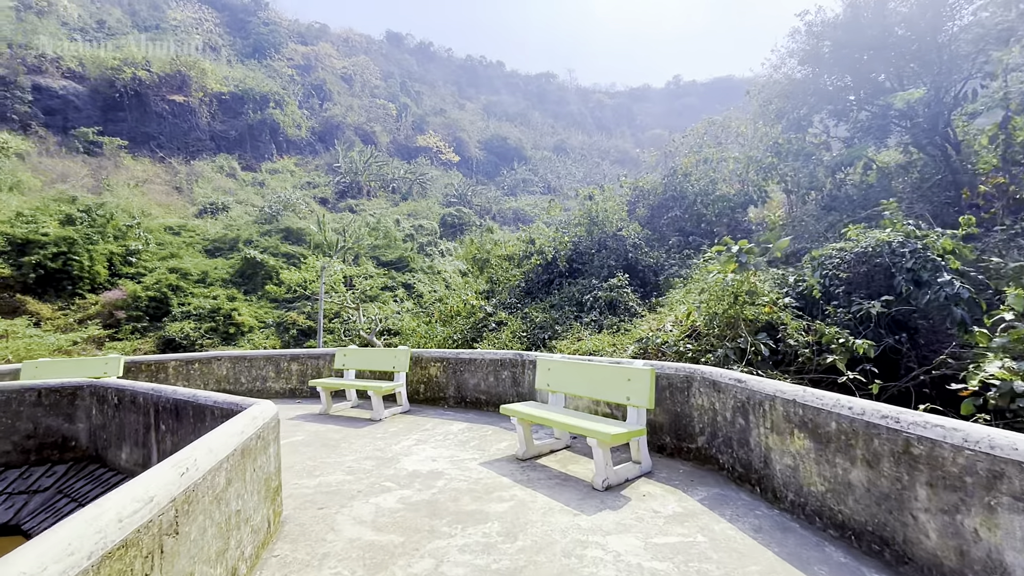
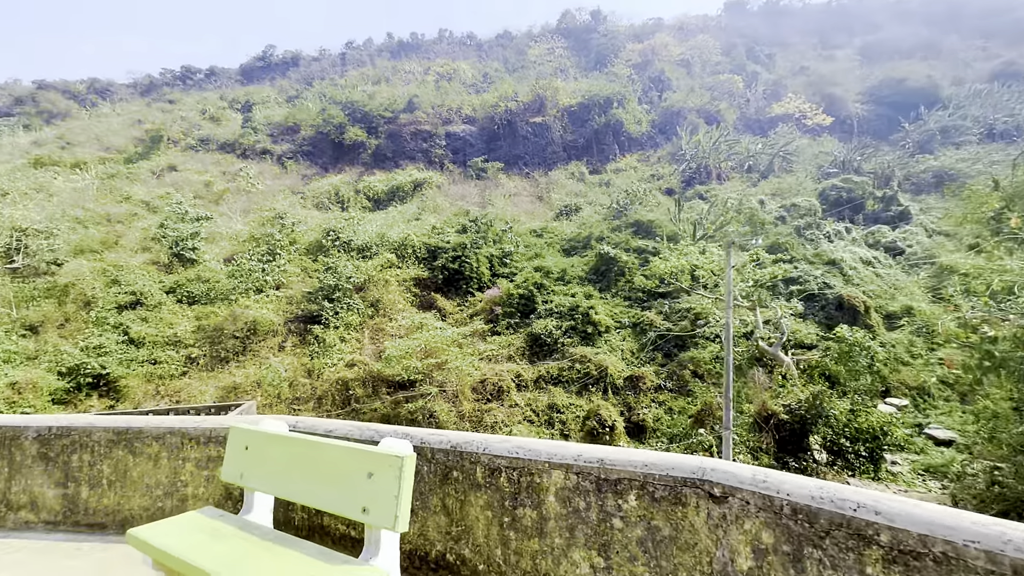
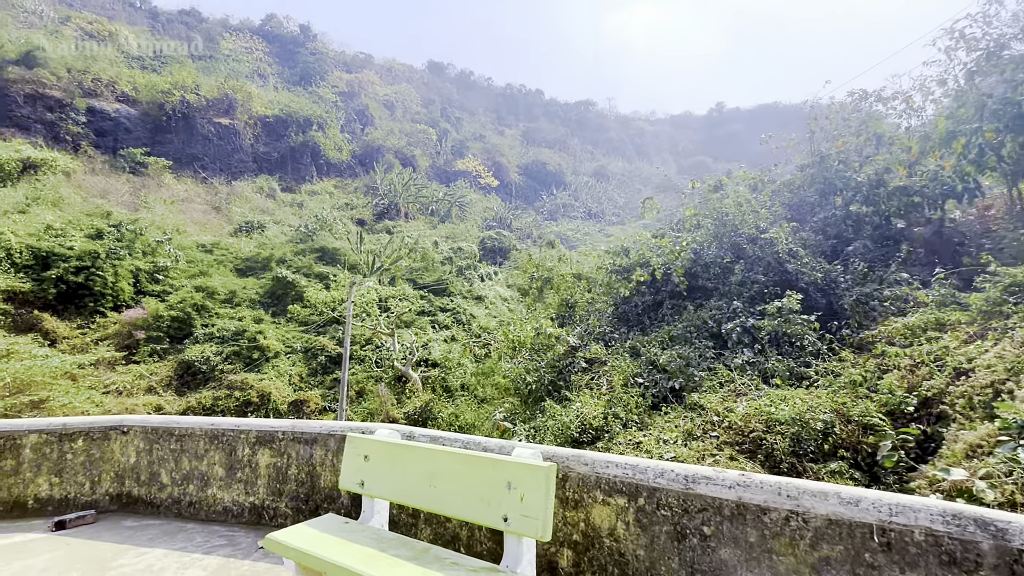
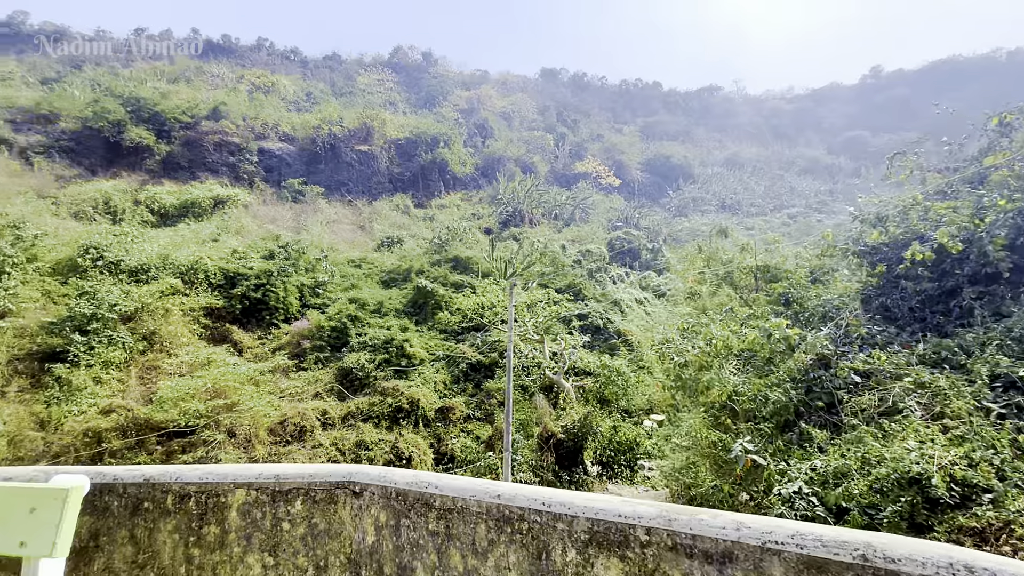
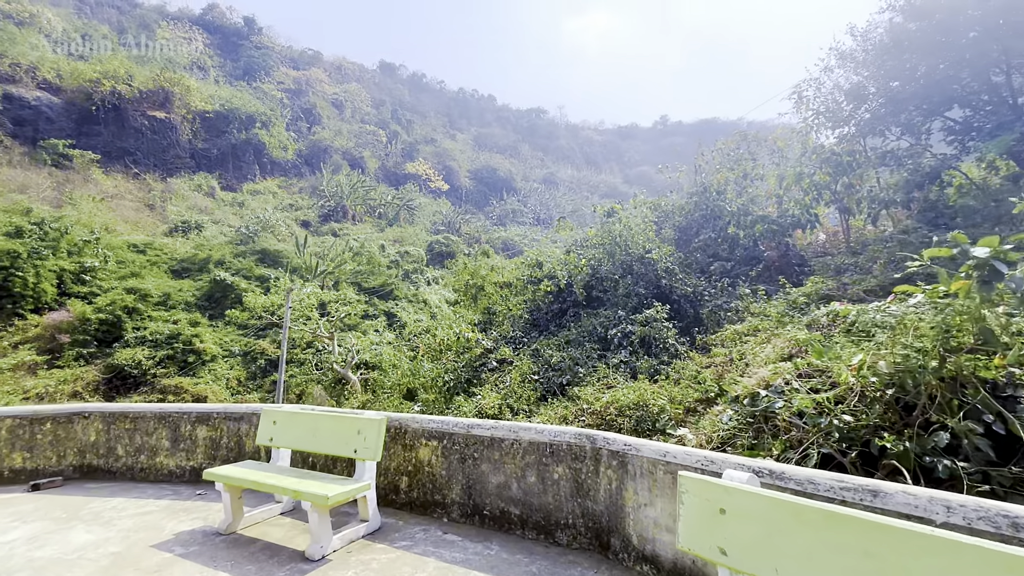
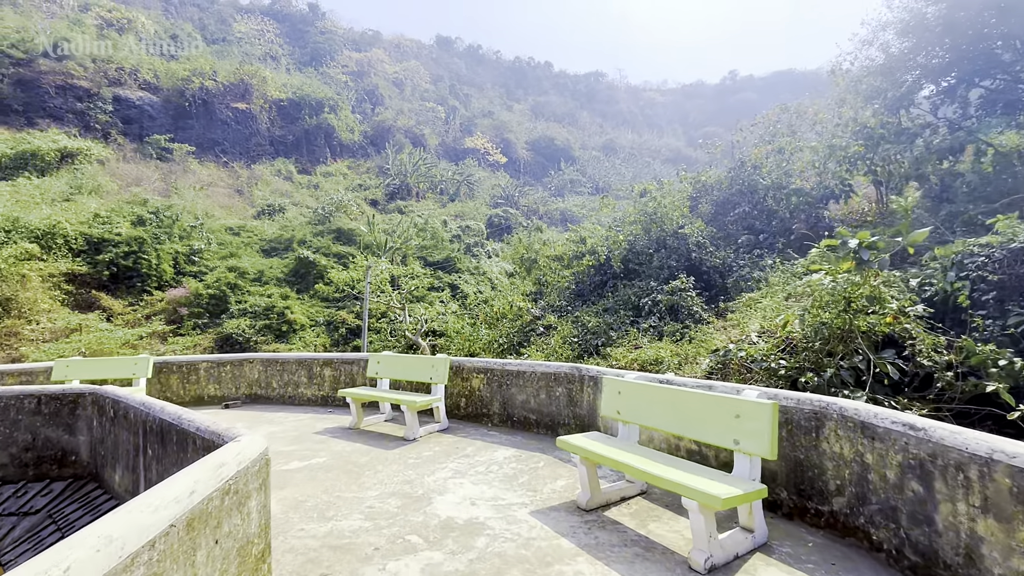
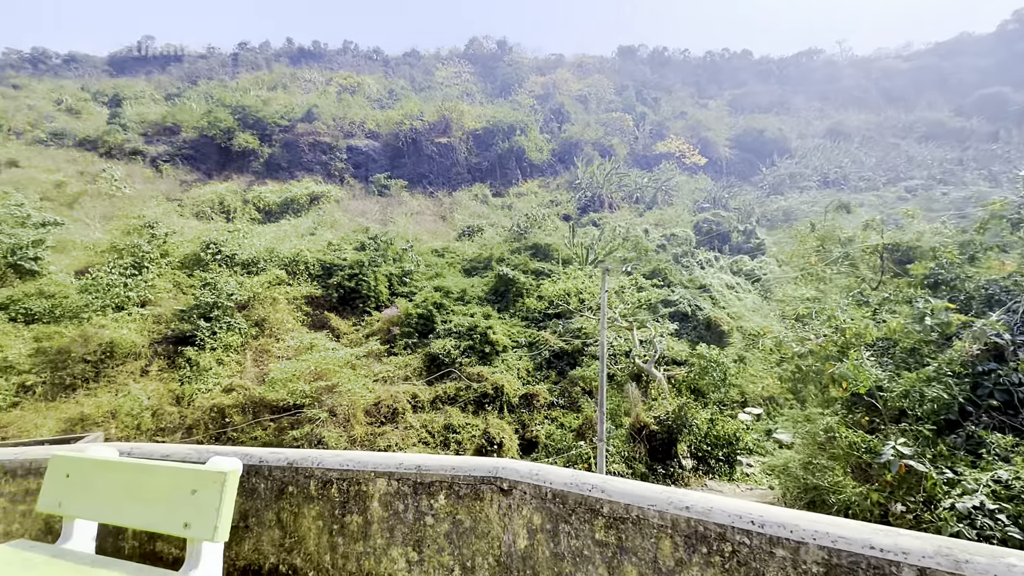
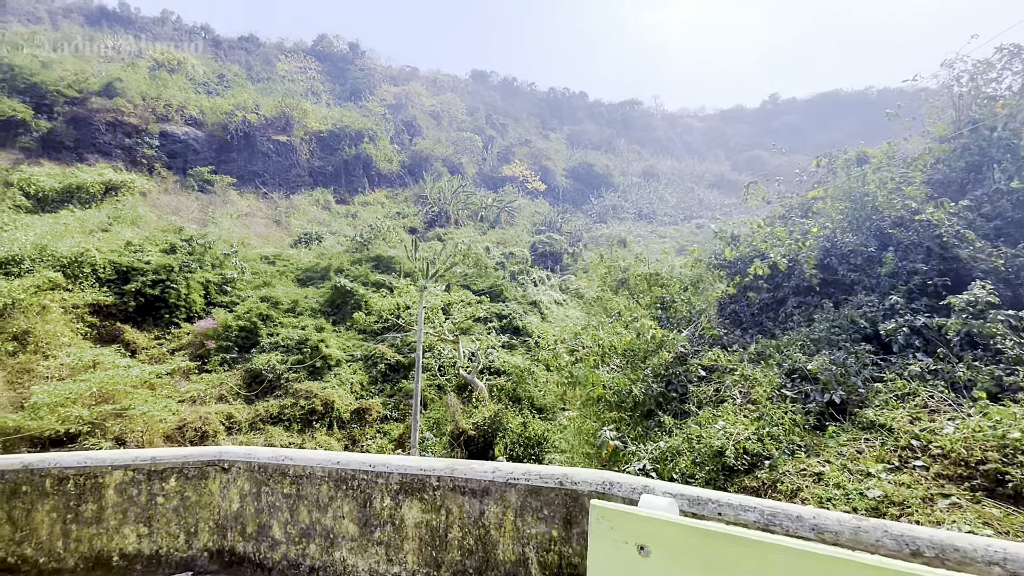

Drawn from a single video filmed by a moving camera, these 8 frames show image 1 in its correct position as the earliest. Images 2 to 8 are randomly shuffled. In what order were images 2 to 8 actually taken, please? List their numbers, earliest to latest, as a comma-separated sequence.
6, 5, 3, 8, 4, 7, 2
